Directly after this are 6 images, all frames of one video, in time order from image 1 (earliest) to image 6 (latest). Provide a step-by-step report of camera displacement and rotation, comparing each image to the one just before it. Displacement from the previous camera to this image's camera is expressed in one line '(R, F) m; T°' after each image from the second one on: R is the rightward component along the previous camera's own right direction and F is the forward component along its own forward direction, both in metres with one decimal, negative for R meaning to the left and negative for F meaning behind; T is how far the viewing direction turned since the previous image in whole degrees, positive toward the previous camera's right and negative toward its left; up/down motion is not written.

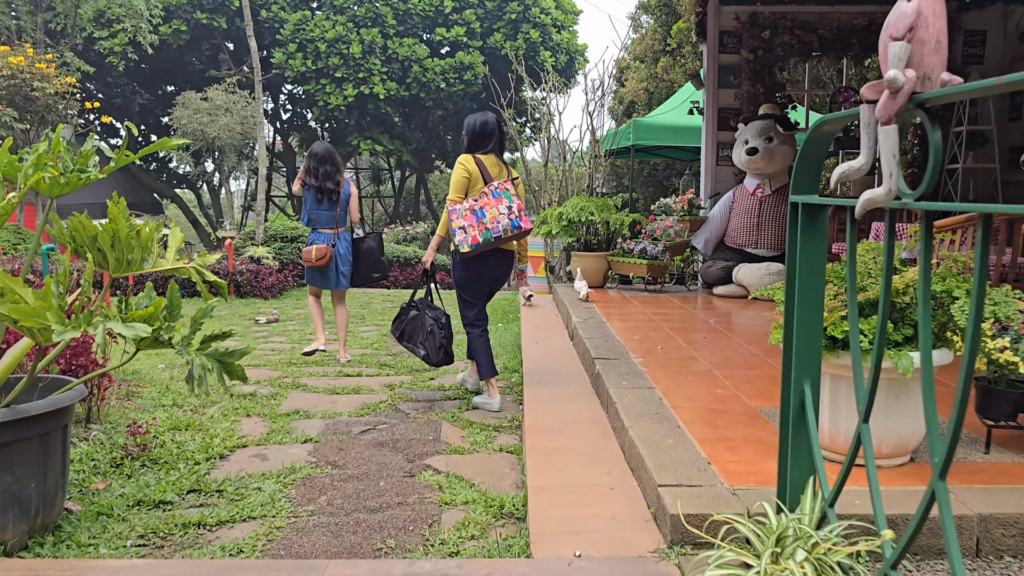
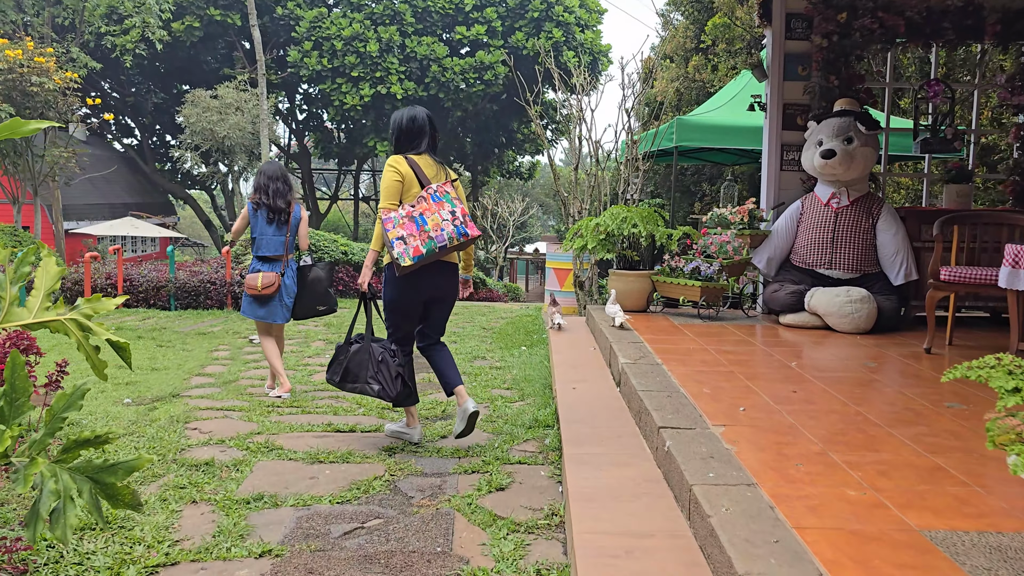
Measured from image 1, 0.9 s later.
(-0.1, +0.9) m; -1°
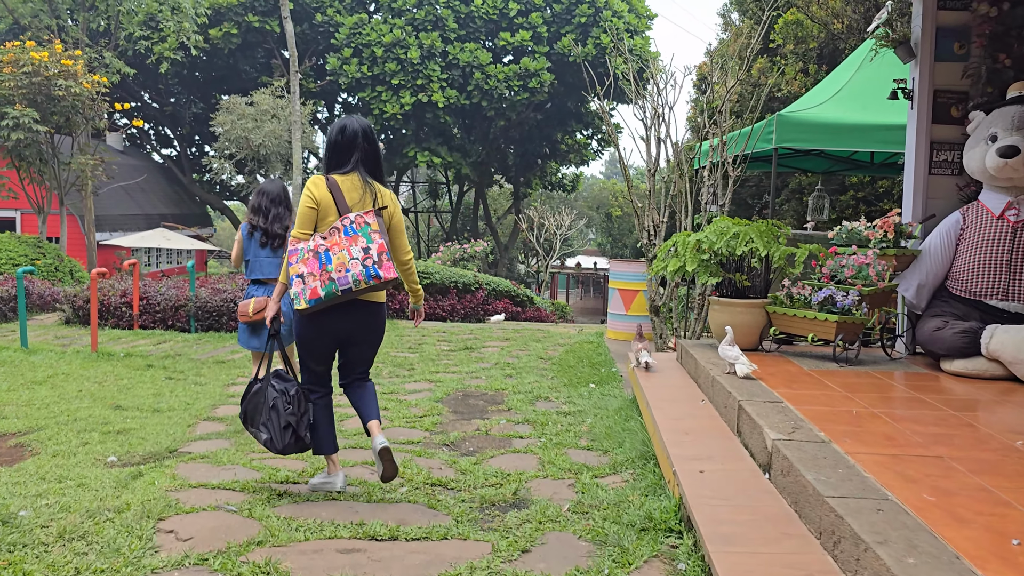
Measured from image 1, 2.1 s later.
(-0.2, +1.0) m; -3°
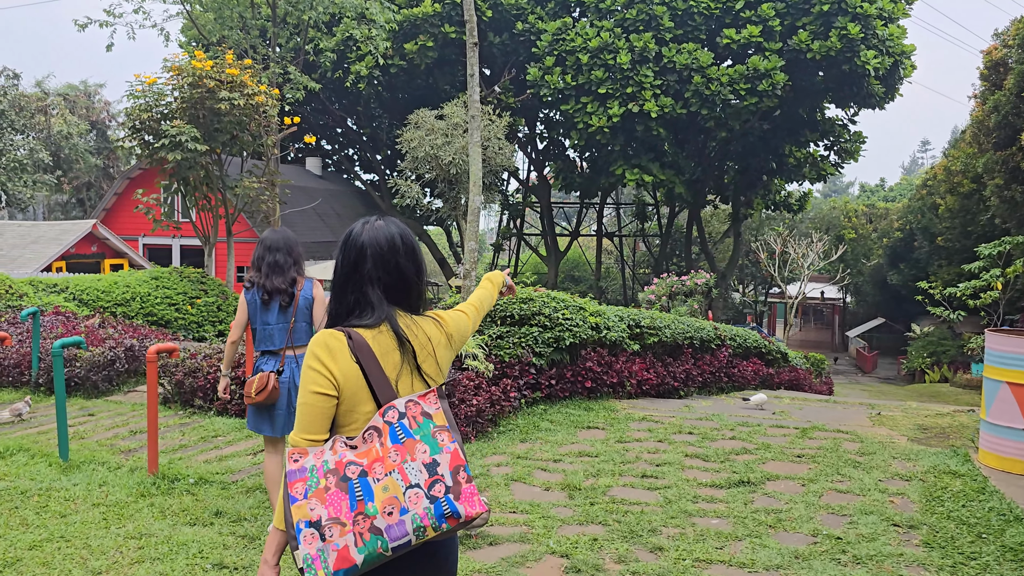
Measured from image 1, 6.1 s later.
(-0.6, +2.9) m; -14°
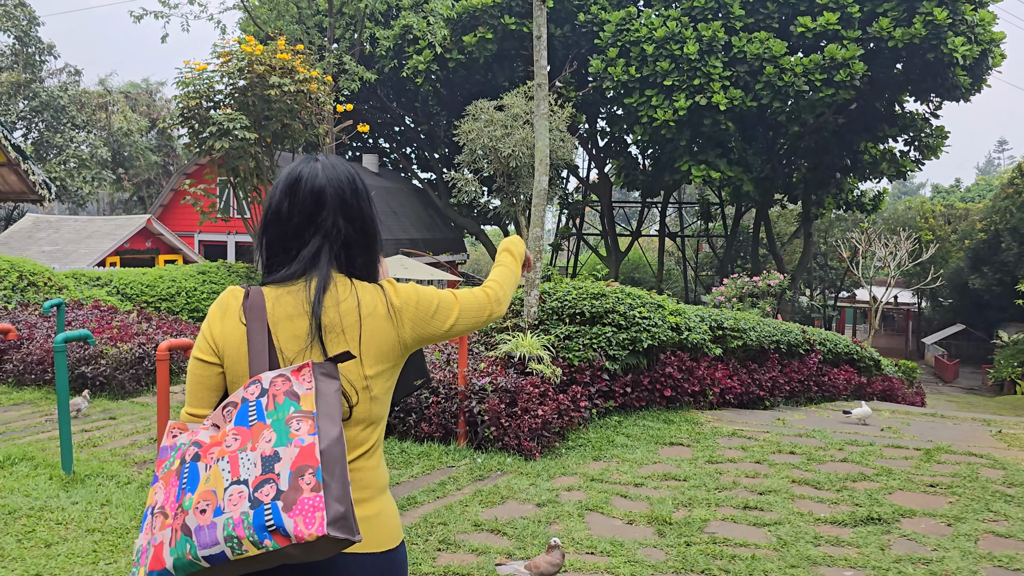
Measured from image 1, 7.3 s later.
(-0.1, +0.7) m; -4°
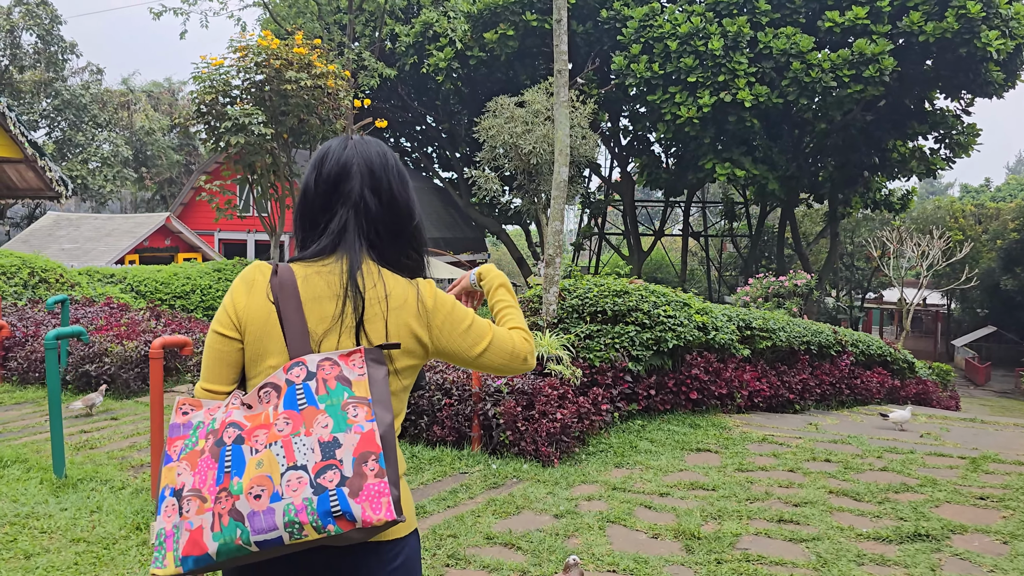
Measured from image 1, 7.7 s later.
(0.0, +0.3) m; -1°
